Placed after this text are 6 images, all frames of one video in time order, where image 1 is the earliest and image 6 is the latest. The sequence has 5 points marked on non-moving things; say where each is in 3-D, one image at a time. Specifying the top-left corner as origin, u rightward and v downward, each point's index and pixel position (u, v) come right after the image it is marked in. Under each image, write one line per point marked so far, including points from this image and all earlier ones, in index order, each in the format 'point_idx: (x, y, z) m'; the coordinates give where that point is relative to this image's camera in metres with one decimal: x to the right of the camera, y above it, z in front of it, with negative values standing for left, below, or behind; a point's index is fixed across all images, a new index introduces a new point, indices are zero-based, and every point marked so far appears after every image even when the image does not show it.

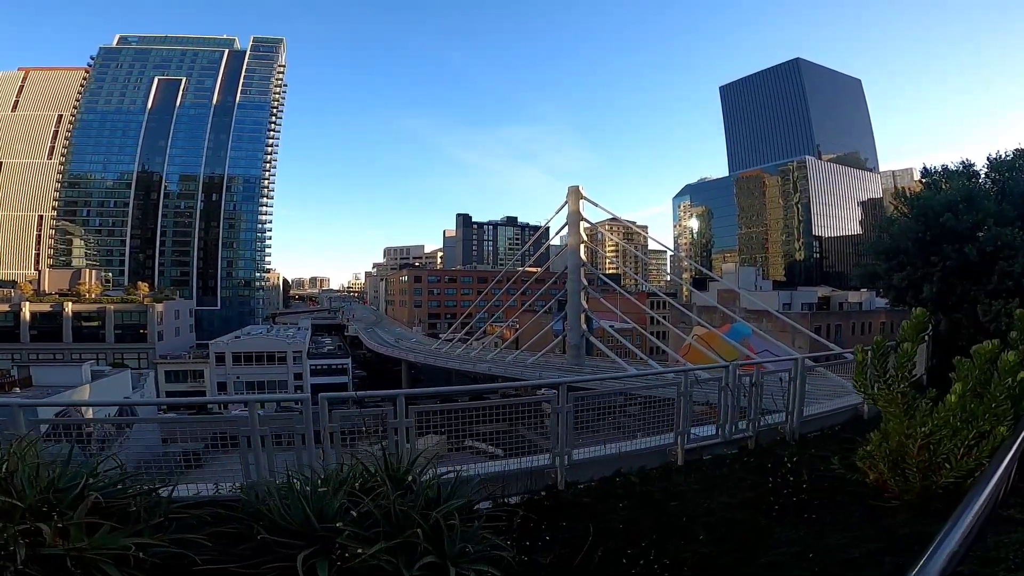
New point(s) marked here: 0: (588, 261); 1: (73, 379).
0: (+3.3, +1.1, +19.6) m
1: (-14.4, -3.0, +15.7) m
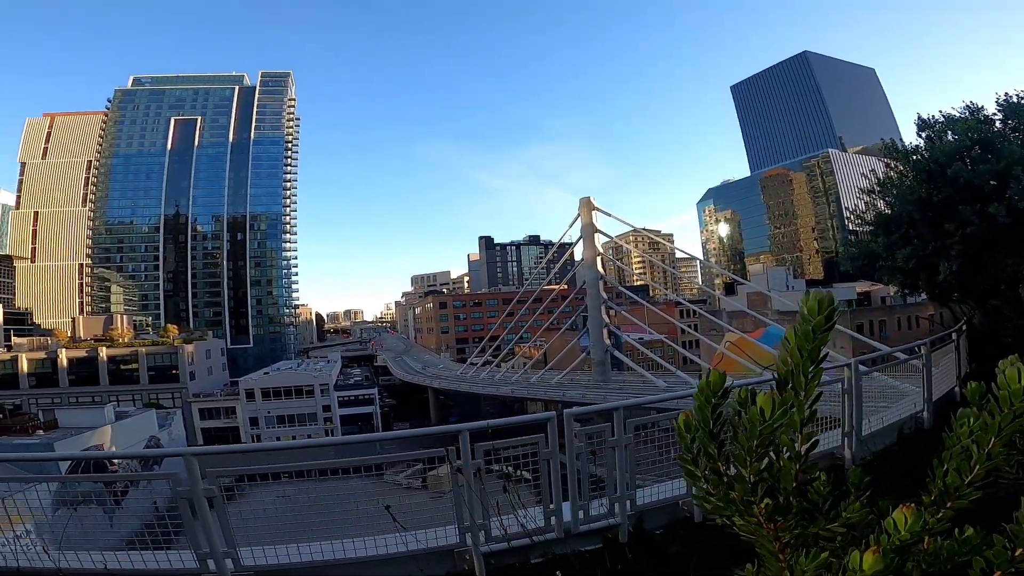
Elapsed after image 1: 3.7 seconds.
0: (+3.8, +0.6, +18.7) m
1: (-13.9, -4.6, +15.9) m
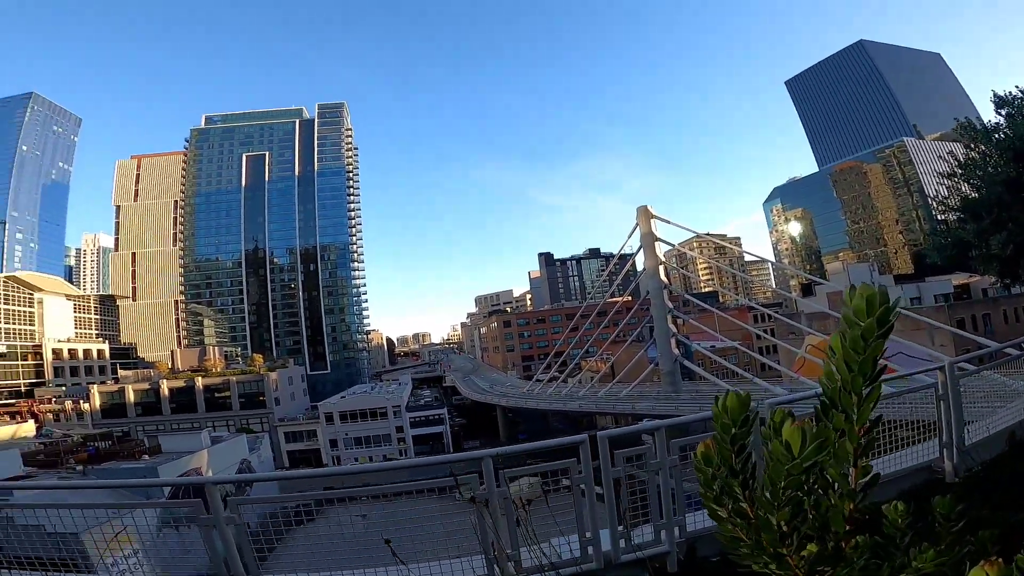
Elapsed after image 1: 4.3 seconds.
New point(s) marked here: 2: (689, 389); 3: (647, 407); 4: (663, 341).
0: (+6.0, +0.3, +18.0) m
1: (-11.5, -5.8, +17.3) m
2: (+7.3, -4.2, +19.7) m
3: (+5.4, -4.8, +19.2) m
4: (+5.5, -1.9, +17.5) m
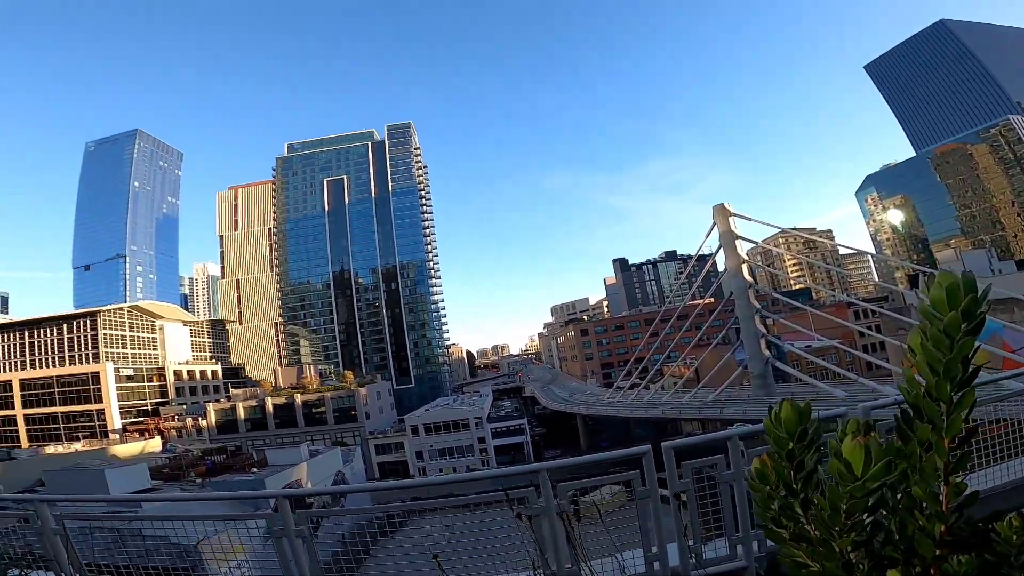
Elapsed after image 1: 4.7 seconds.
0: (+8.5, +0.4, +16.8) m
1: (-8.5, -6.7, +18.7) m
2: (+10.3, -4.0, +18.2) m
3: (+8.4, -4.7, +18.0) m
4: (+8.0, -1.8, +16.3) m
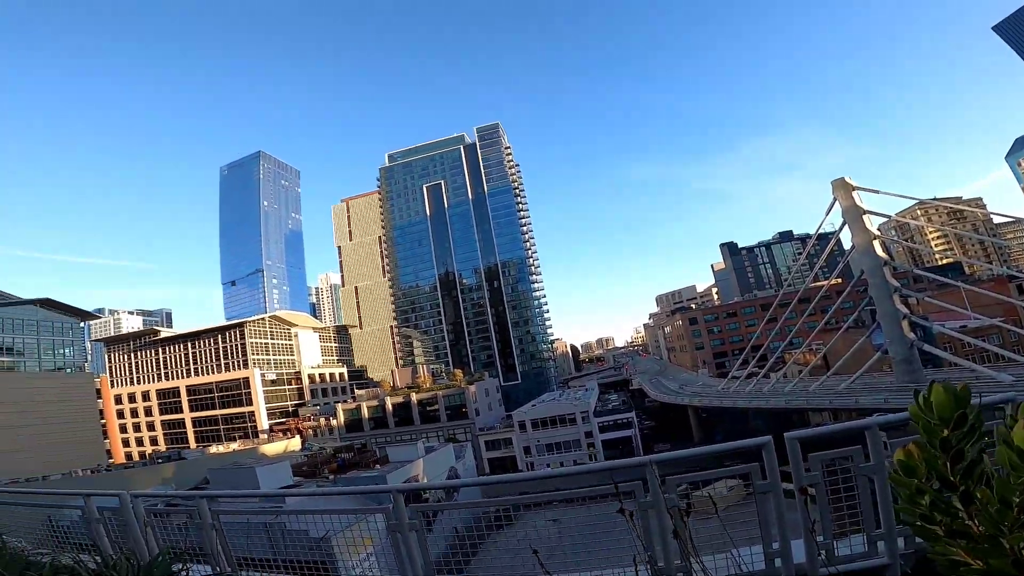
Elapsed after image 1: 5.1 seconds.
0: (+11.5, +0.9, +14.7) m
1: (-4.4, -7.1, +20.2) m
2: (+13.8, -3.4, +15.7) m
3: (+11.9, -4.2, +15.9) m
4: (+11.0, -1.3, +14.3) m
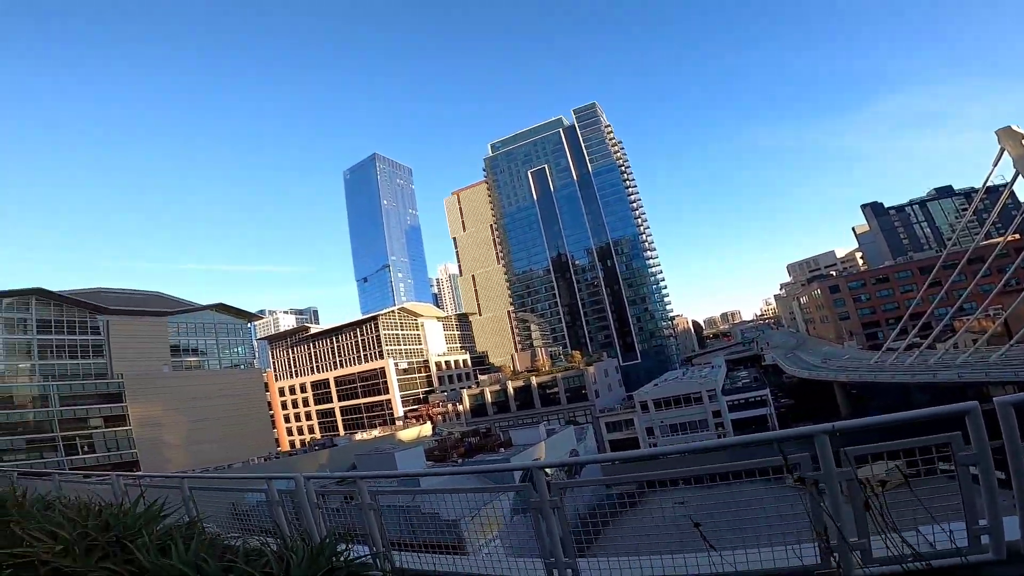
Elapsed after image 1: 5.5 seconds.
0: (+14.3, +2.2, +11.7) m
1: (+0.8, -6.6, +20.9) m
2: (+17.1, -1.9, +12.3) m
3: (+15.4, -2.8, +12.9) m
4: (+13.9, -0.1, +11.5) m
